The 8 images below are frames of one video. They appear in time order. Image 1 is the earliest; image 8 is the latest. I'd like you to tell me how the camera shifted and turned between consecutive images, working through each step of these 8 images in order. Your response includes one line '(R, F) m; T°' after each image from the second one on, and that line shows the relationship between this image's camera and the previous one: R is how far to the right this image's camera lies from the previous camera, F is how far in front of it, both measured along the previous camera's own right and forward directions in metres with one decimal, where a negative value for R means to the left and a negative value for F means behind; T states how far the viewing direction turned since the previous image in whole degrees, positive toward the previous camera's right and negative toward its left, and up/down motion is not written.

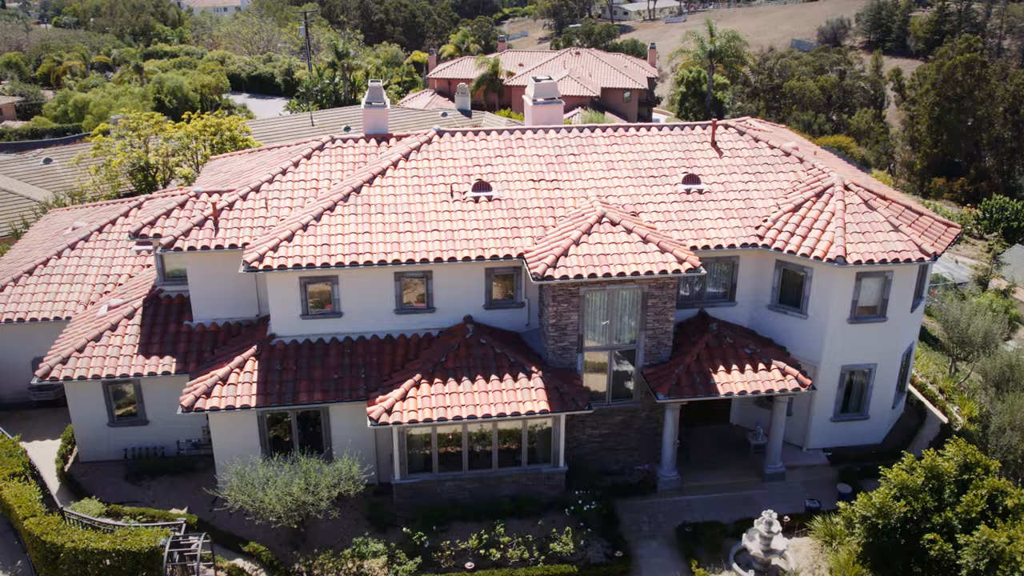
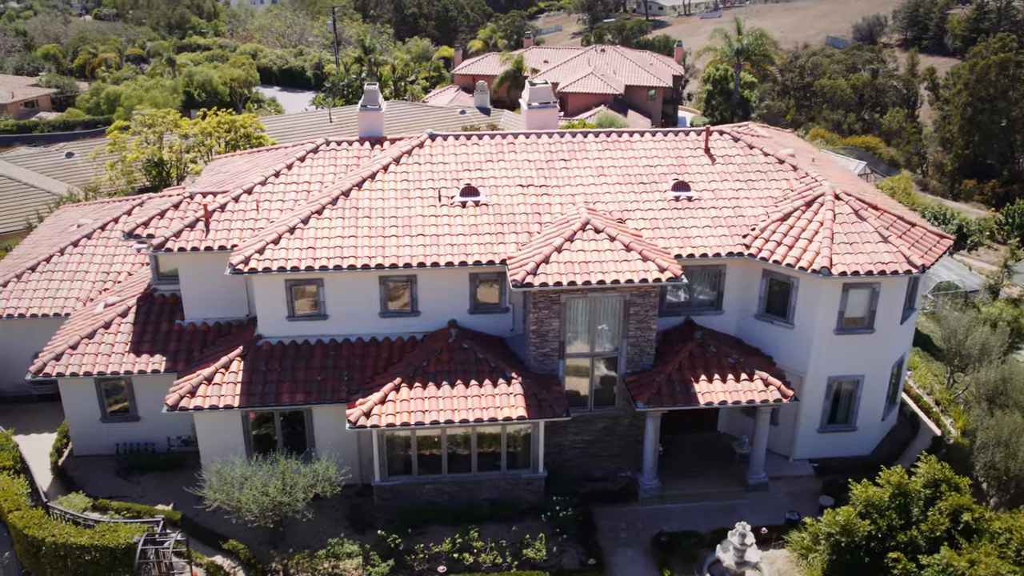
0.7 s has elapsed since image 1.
(+1.2, -0.1) m; -2°
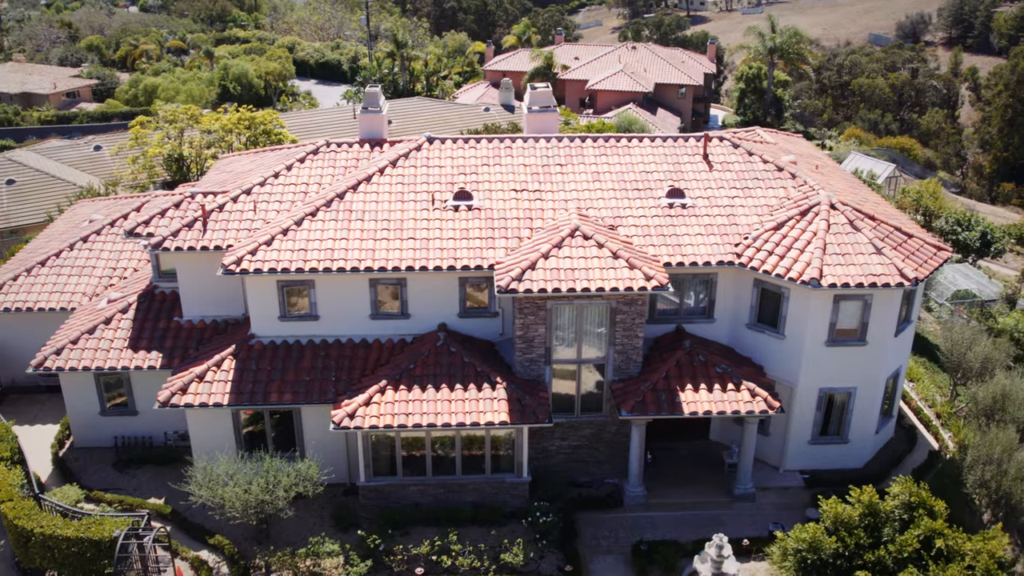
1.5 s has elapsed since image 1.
(+1.2, -0.1) m; -2°
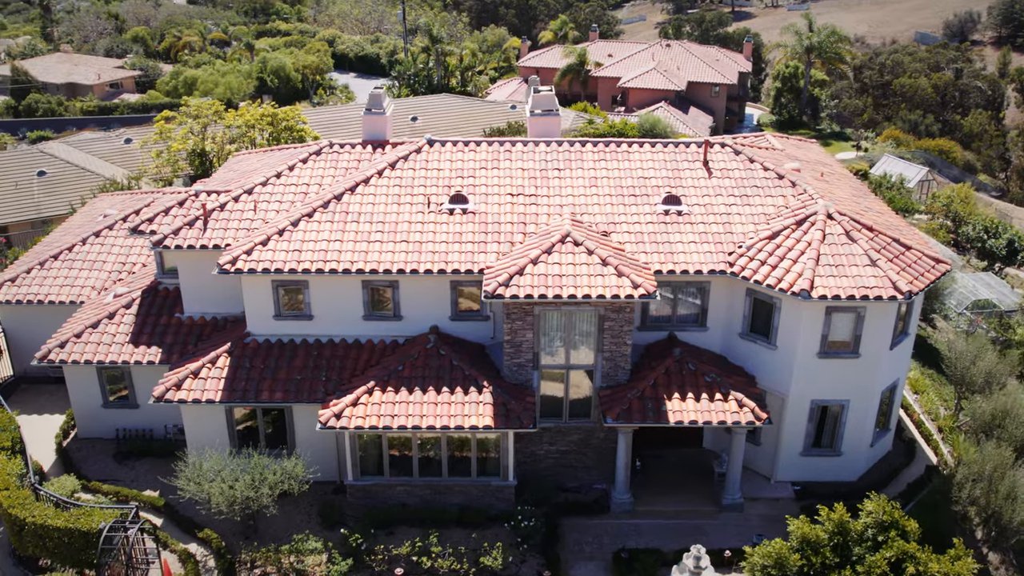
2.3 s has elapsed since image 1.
(+1.2, -0.1) m; -2°
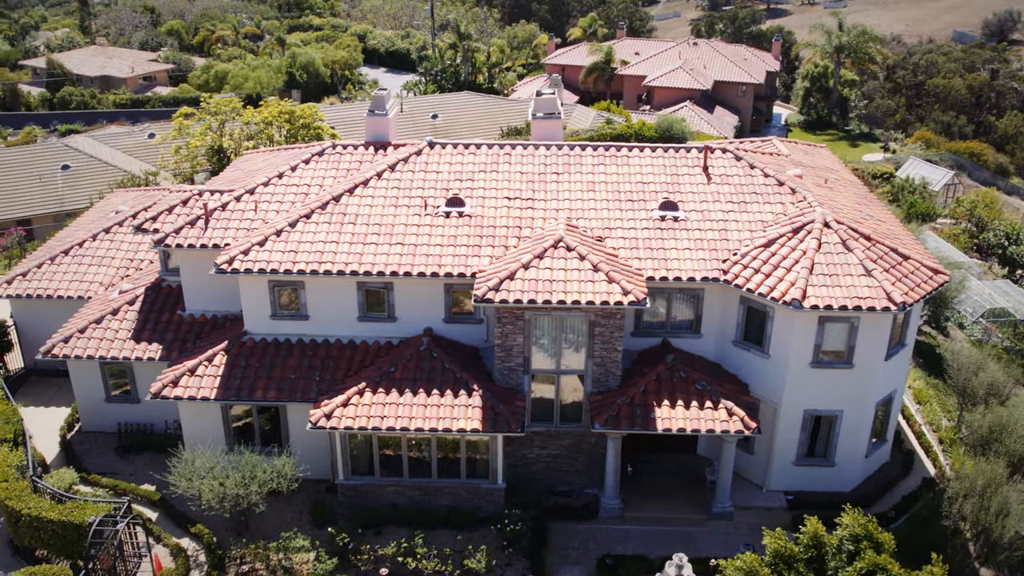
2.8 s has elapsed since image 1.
(+1.0, -0.1) m; -2°
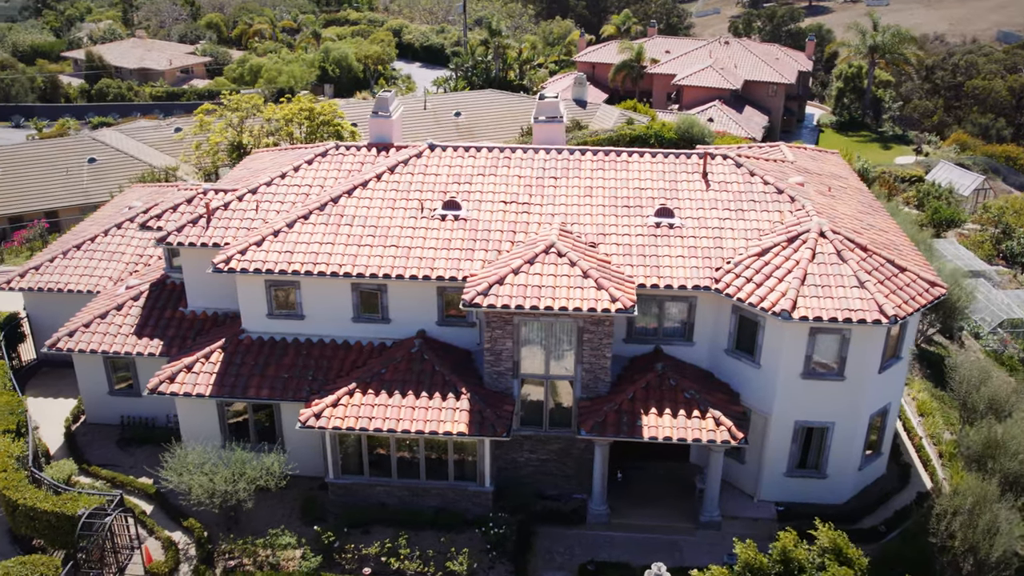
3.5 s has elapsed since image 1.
(+1.1, -0.1) m; -2°
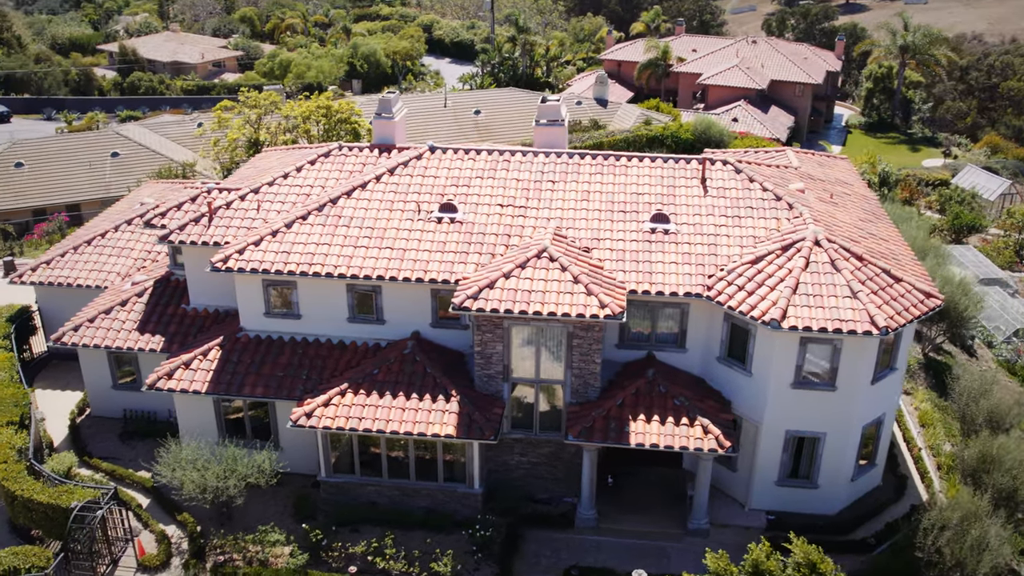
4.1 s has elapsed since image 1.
(+1.0, -0.1) m; -2°
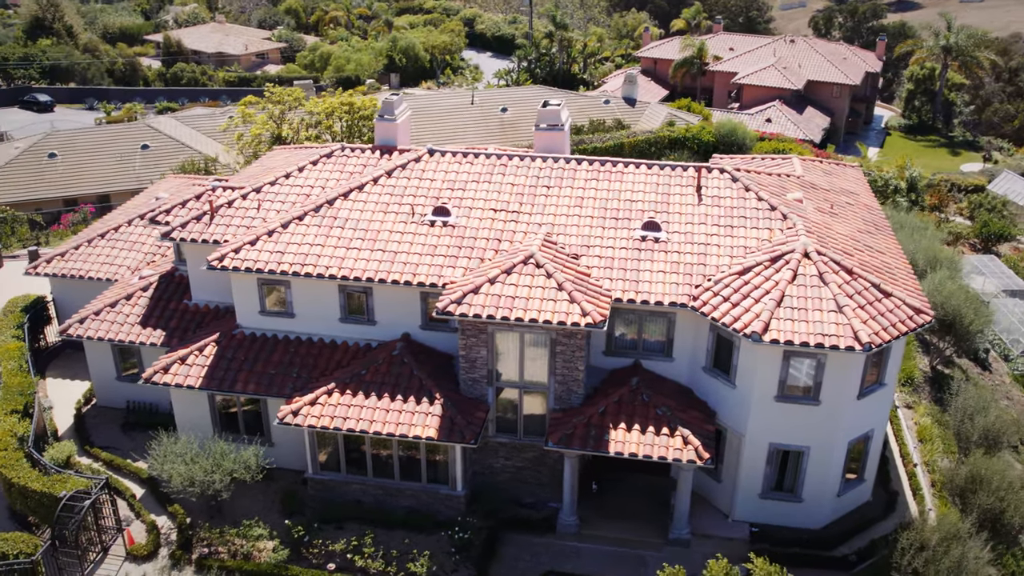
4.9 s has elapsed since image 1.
(+1.4, -0.2) m; -2°
